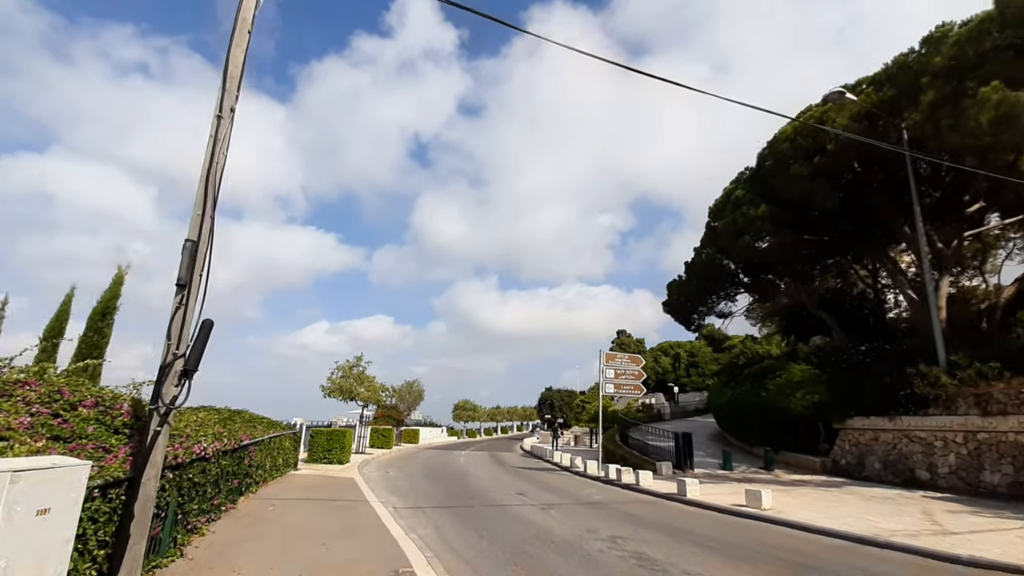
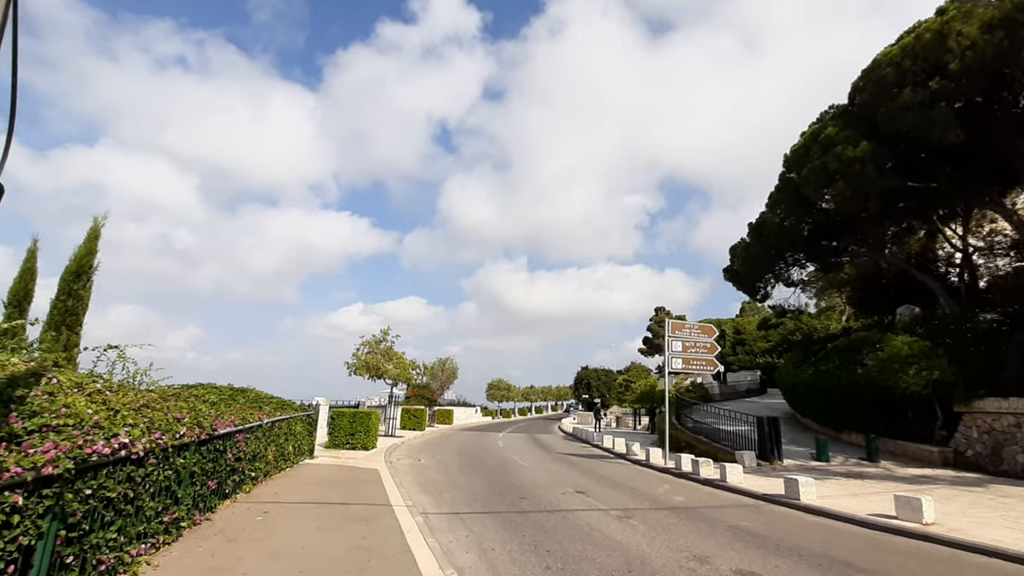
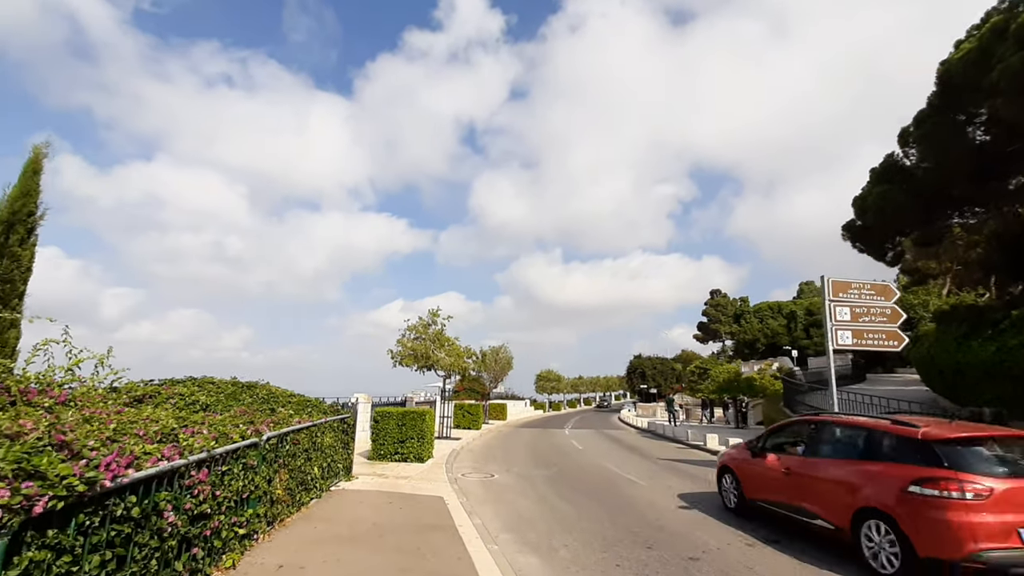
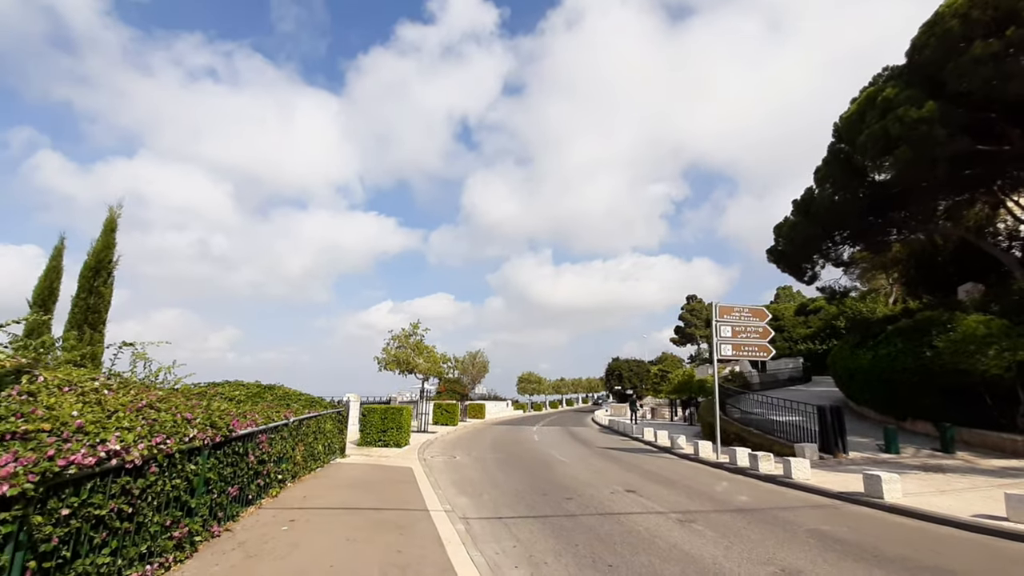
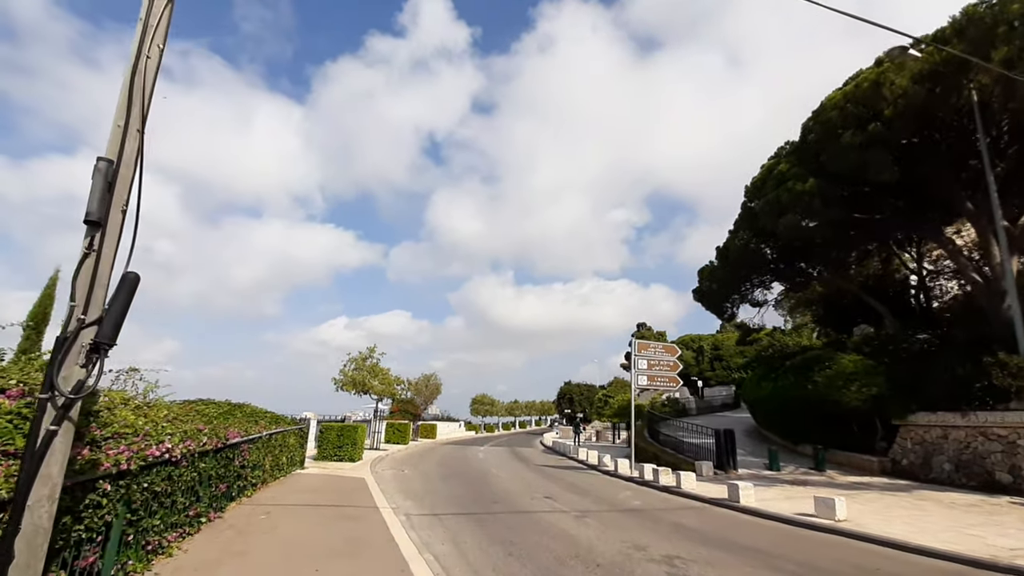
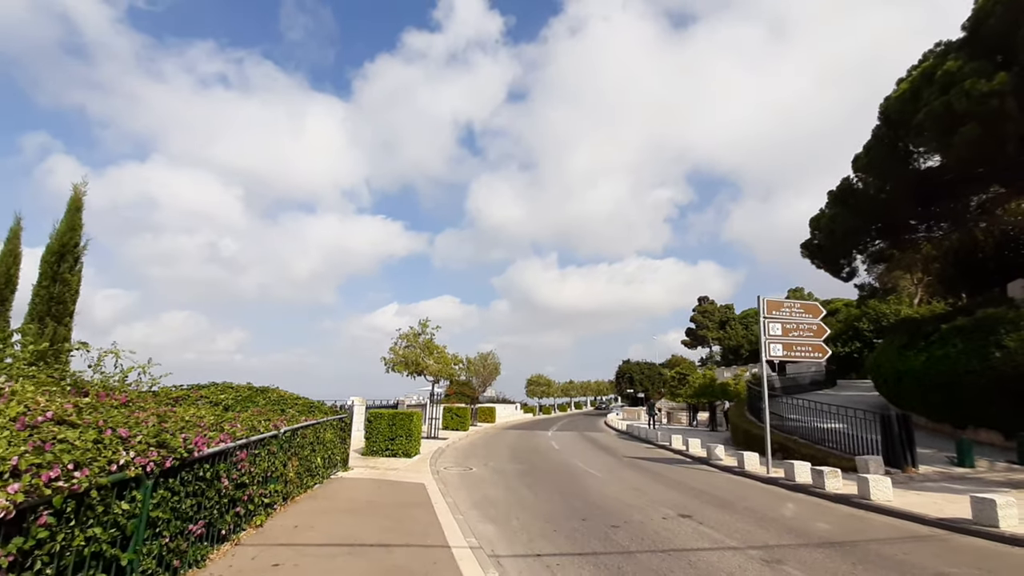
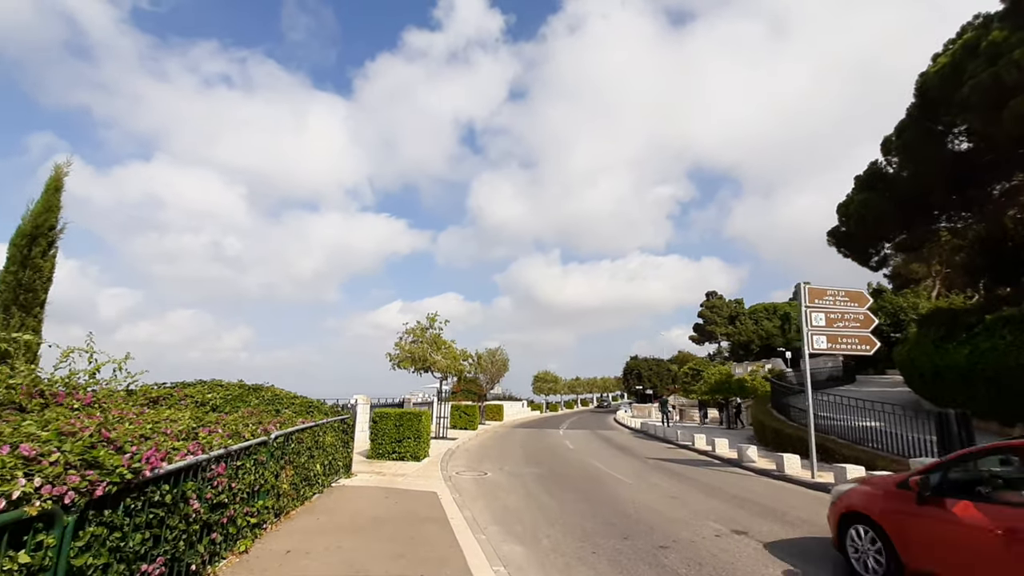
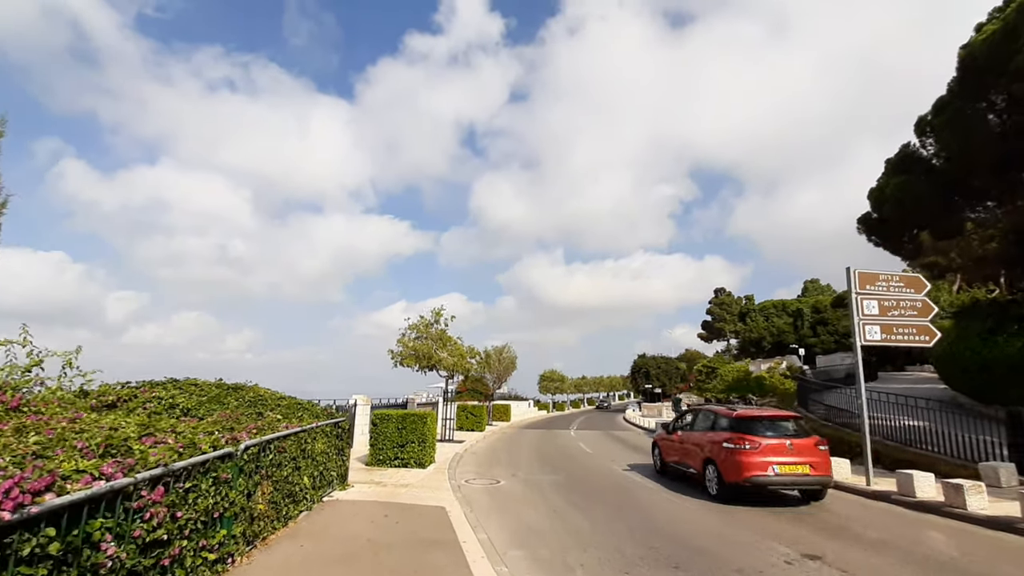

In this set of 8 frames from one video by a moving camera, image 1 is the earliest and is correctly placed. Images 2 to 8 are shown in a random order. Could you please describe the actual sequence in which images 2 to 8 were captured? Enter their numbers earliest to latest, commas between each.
5, 2, 4, 6, 7, 3, 8
